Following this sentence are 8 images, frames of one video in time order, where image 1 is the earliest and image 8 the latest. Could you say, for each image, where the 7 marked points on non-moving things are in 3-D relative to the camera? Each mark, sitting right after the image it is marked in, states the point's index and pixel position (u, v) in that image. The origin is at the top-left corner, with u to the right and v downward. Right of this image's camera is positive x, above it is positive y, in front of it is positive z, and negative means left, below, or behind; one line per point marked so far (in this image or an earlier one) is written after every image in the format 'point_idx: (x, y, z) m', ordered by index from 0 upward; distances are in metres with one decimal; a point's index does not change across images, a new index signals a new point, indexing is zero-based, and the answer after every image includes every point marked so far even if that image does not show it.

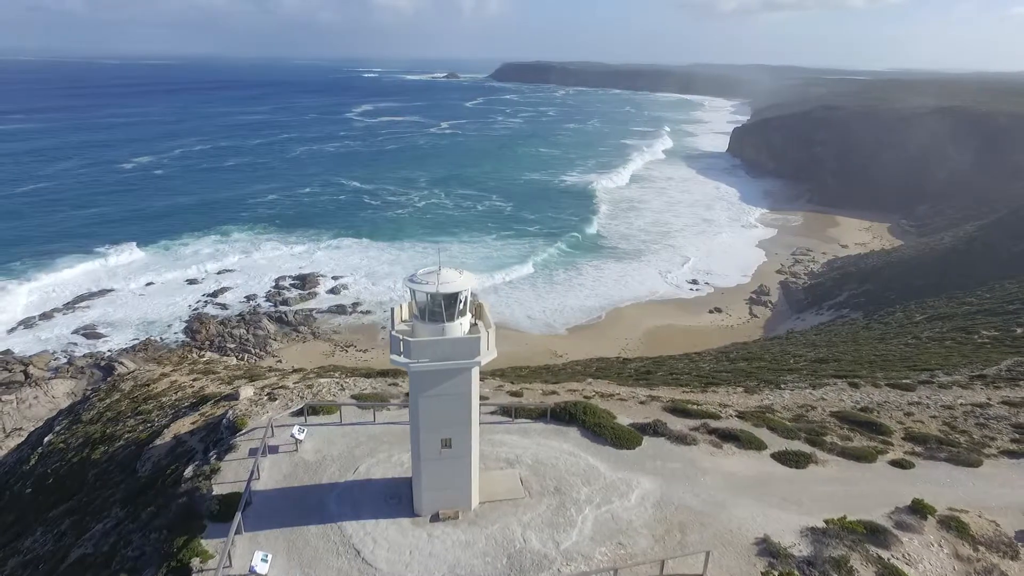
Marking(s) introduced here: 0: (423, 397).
0: (-1.2, -1.5, +8.4) m
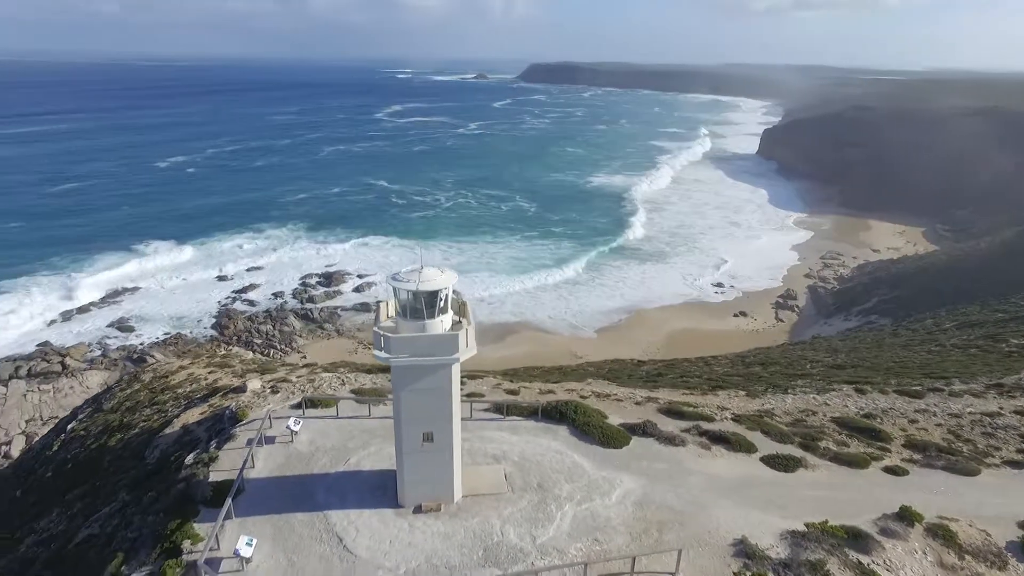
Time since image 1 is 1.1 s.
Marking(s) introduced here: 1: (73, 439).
0: (-1.5, -1.4, +8.7) m
1: (-12.5, -4.3, +17.7) m
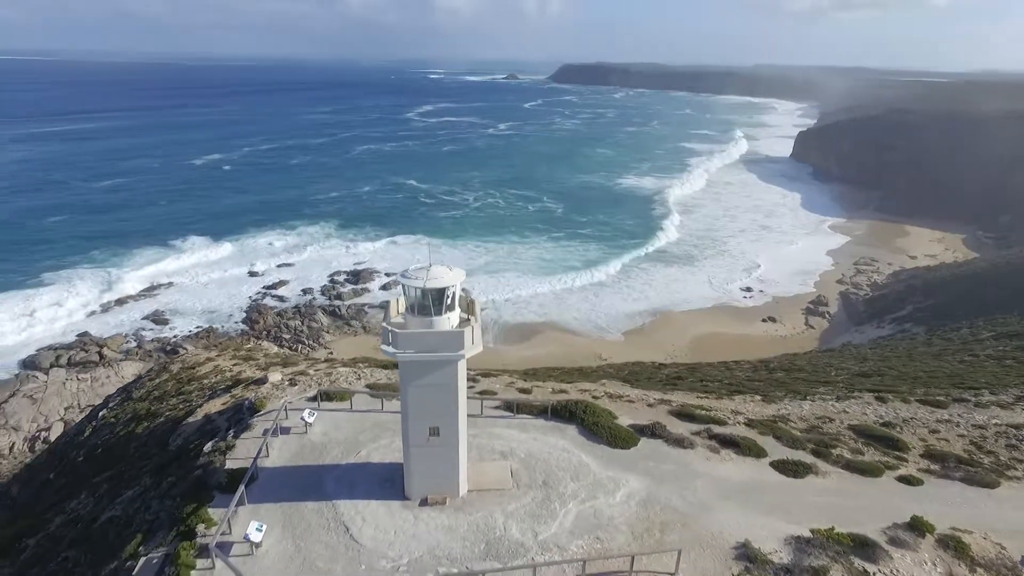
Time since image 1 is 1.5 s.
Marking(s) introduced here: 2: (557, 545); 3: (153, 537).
0: (-1.4, -1.4, +8.9) m
1: (-12.1, -4.1, +18.3) m
2: (+0.6, -3.6, +8.7) m
3: (-5.5, -3.8, +9.4) m
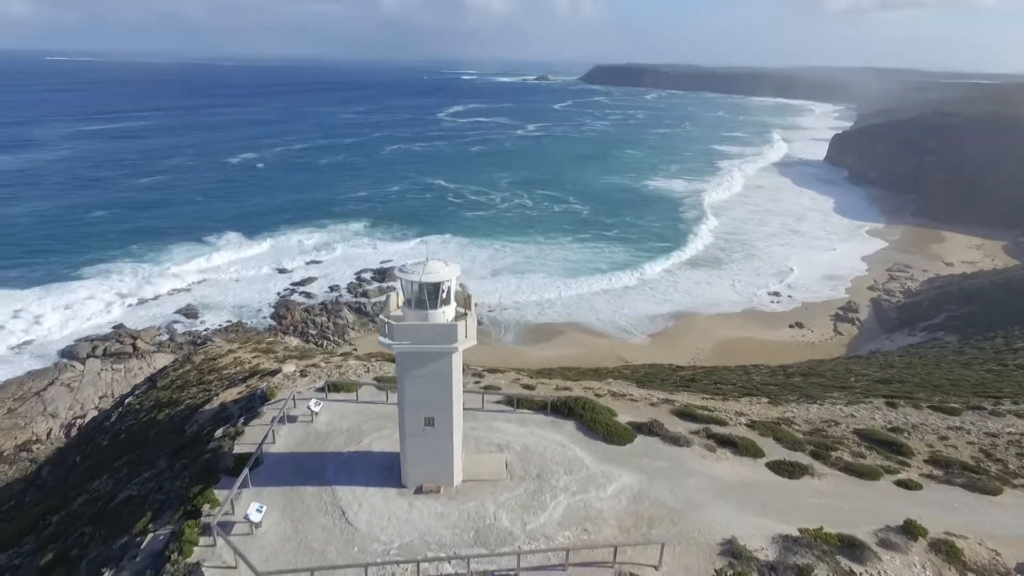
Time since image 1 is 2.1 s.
0: (-1.5, -1.3, +9.2) m
1: (-11.8, -3.8, +19.1) m
2: (+0.5, -3.6, +9.0) m
3: (-5.6, -3.6, +9.9) m
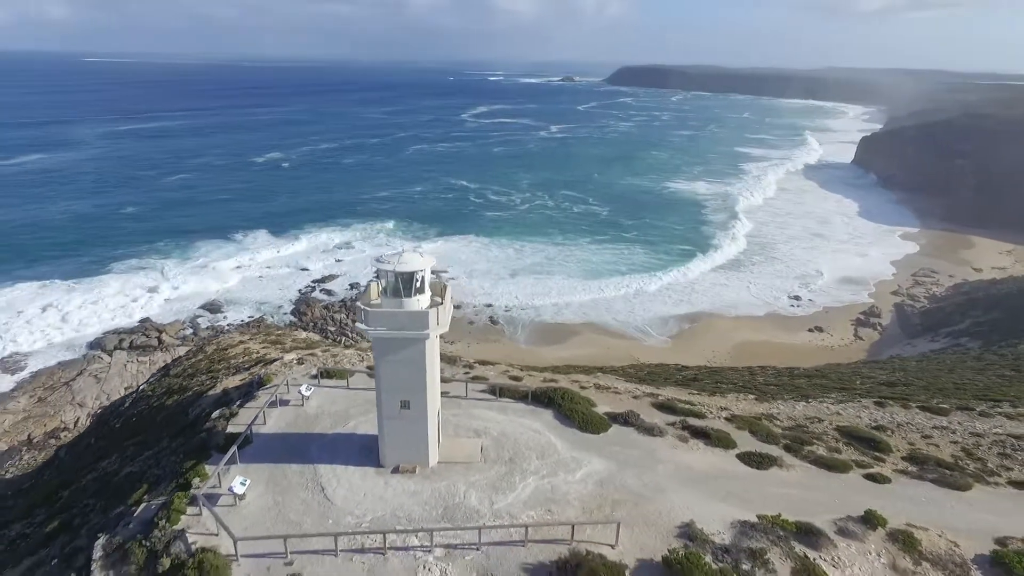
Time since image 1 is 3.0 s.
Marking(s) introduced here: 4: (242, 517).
0: (-2.0, -1.1, +9.7) m
1: (-11.9, -3.6, +20.0) m
2: (-0.1, -3.4, +9.4) m
3: (-6.1, -3.4, +10.6) m
4: (-4.1, -3.4, +9.3) m
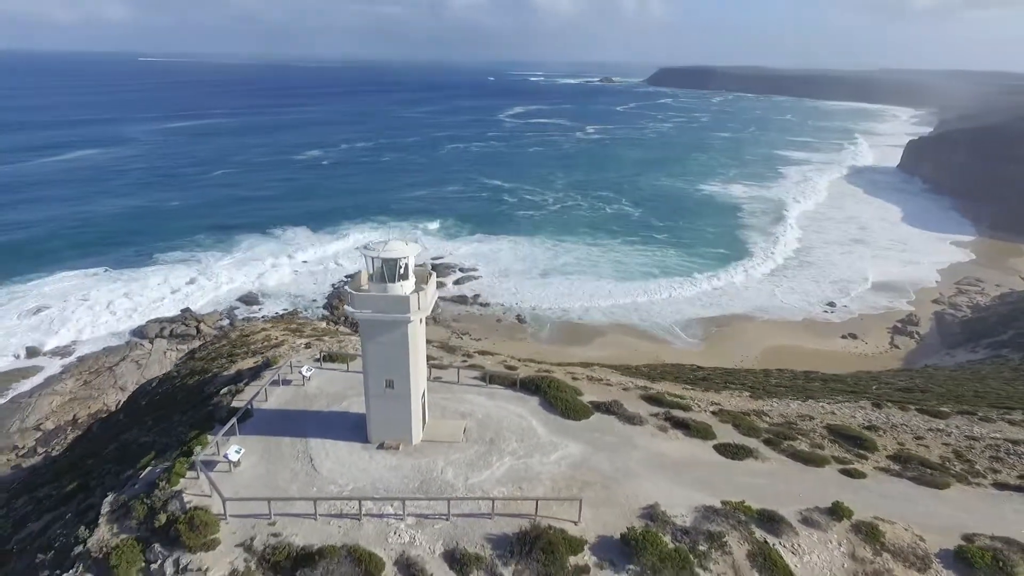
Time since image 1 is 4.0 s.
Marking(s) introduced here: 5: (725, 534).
0: (-2.4, -0.9, +10.4) m
1: (-11.8, -3.1, +21.2) m
2: (-0.5, -3.2, +10.0) m
3: (-6.5, -3.1, +11.5) m
4: (-4.5, -3.1, +10.1) m
5: (+3.2, -3.7, +9.4) m
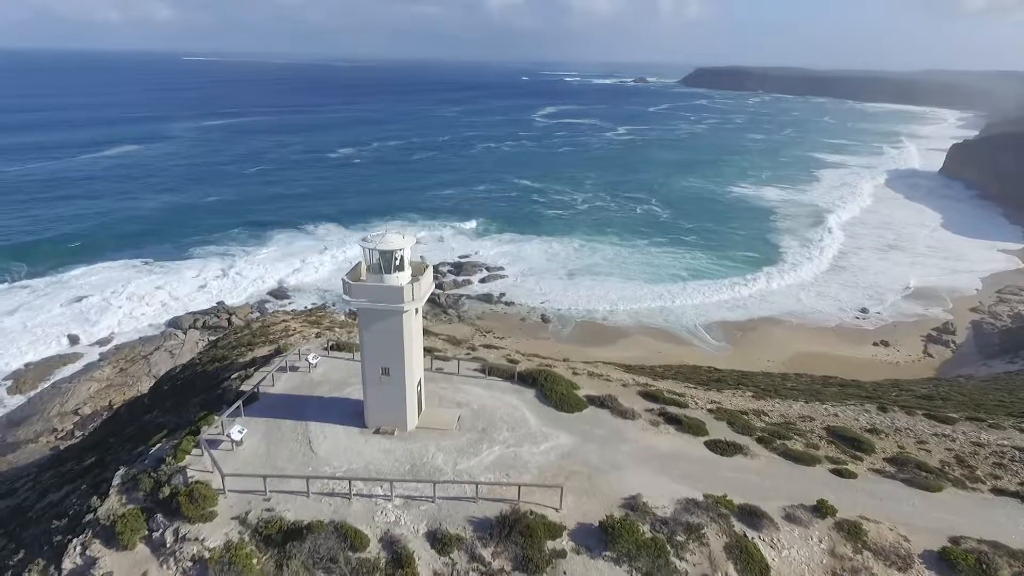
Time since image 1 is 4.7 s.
0: (-2.5, -0.7, +10.8) m
1: (-11.4, -2.8, +22.0) m
2: (-0.7, -3.1, +10.3) m
3: (-6.6, -2.8, +12.1) m
4: (-4.7, -2.9, +10.6) m
5: (+3.0, -3.7, +9.5) m
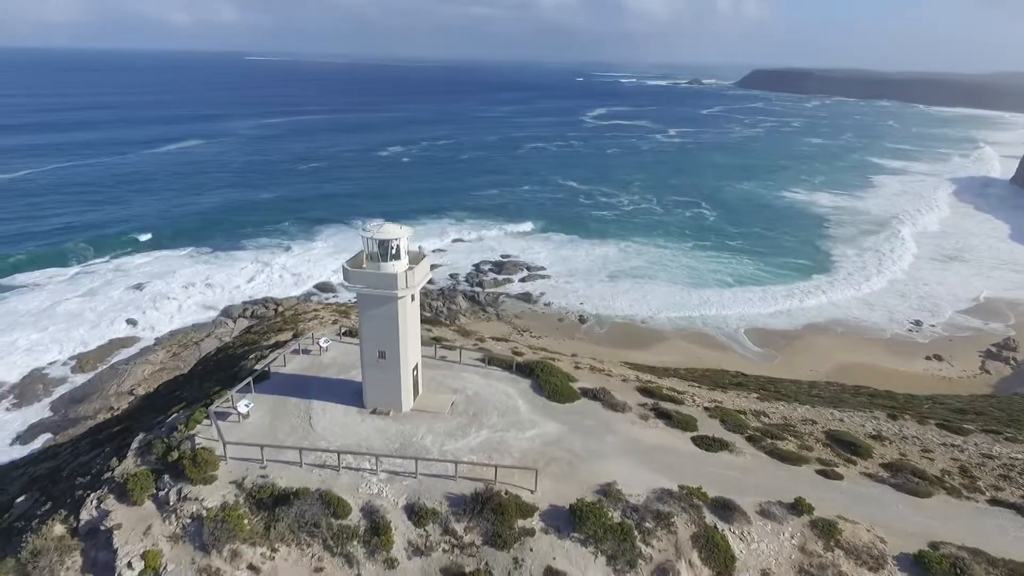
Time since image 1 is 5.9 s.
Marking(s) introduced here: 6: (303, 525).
0: (-2.7, -0.5, +11.4) m
1: (-10.8, -2.3, +23.3) m
2: (-1.0, -2.9, +10.8) m
3: (-6.7, -2.5, +13.0) m
4: (-5.0, -2.6, +11.4) m
5: (+2.6, -3.6, +9.7) m
6: (-3.2, -3.6, +9.4) m
